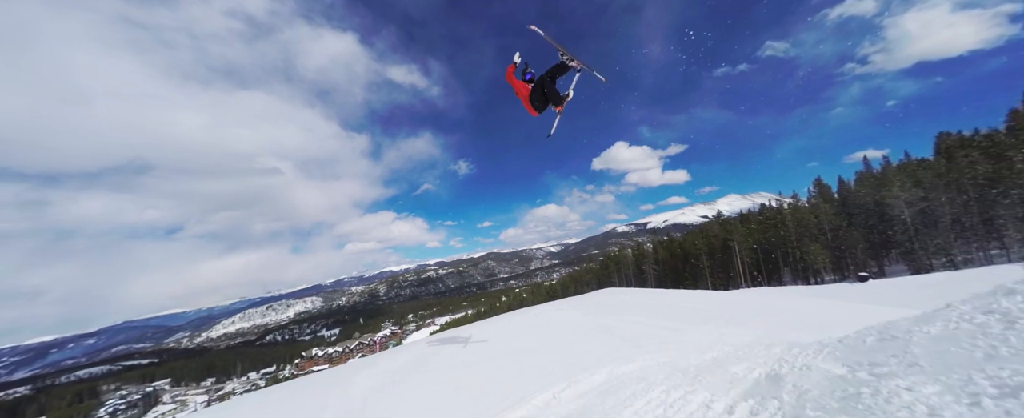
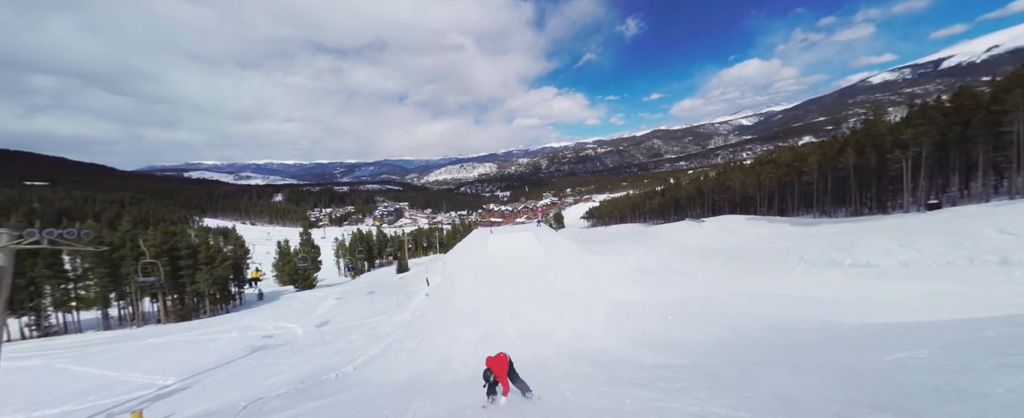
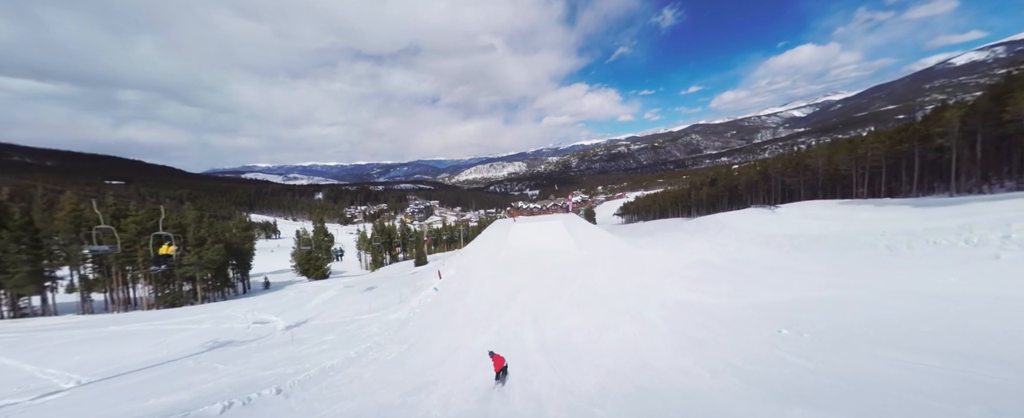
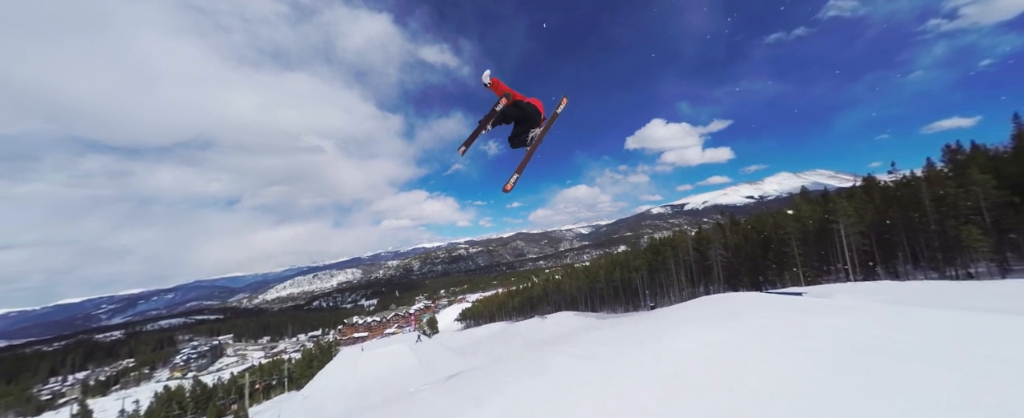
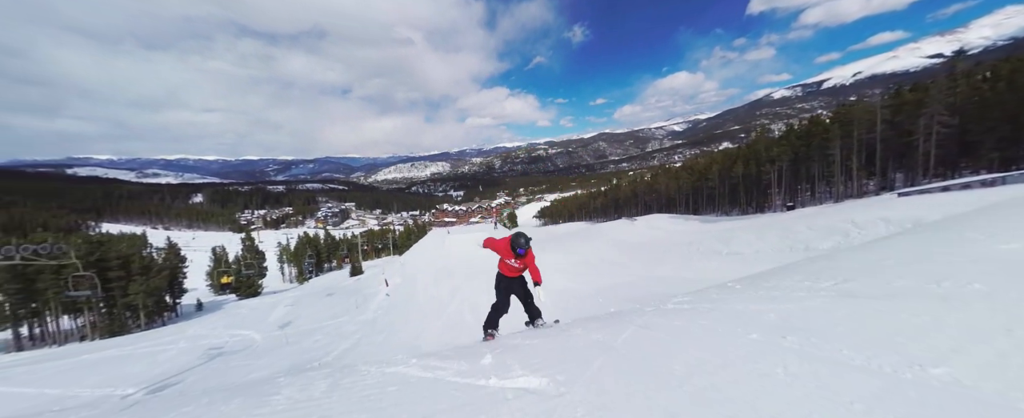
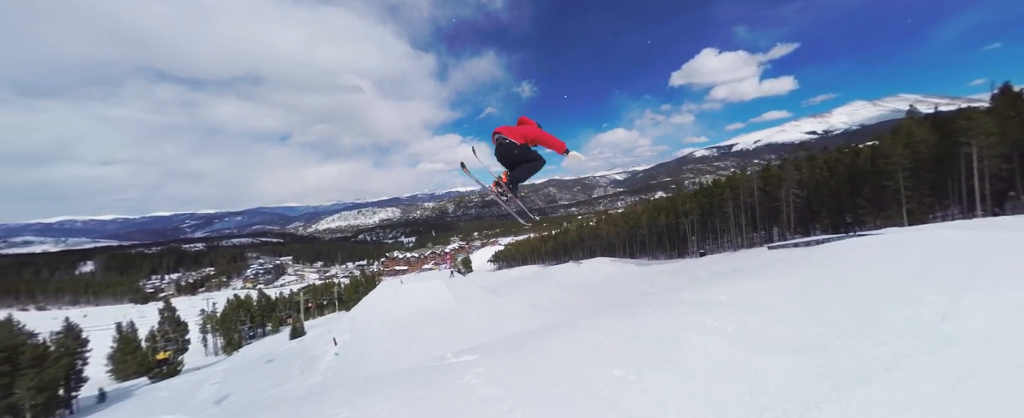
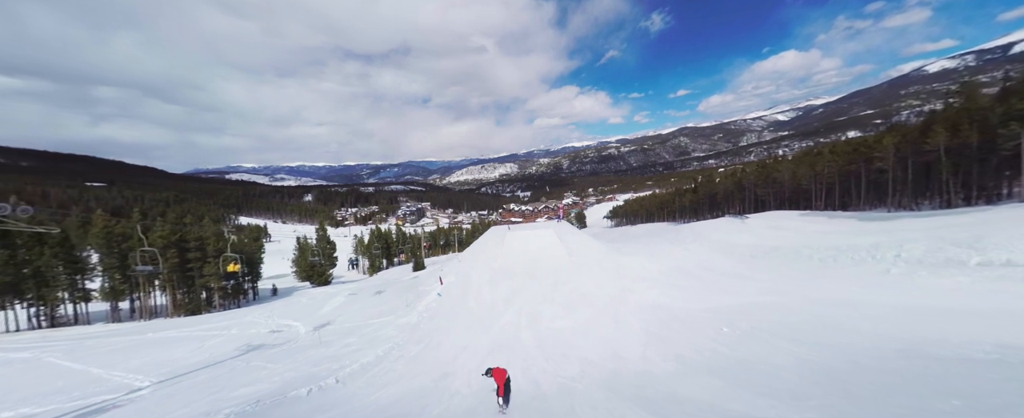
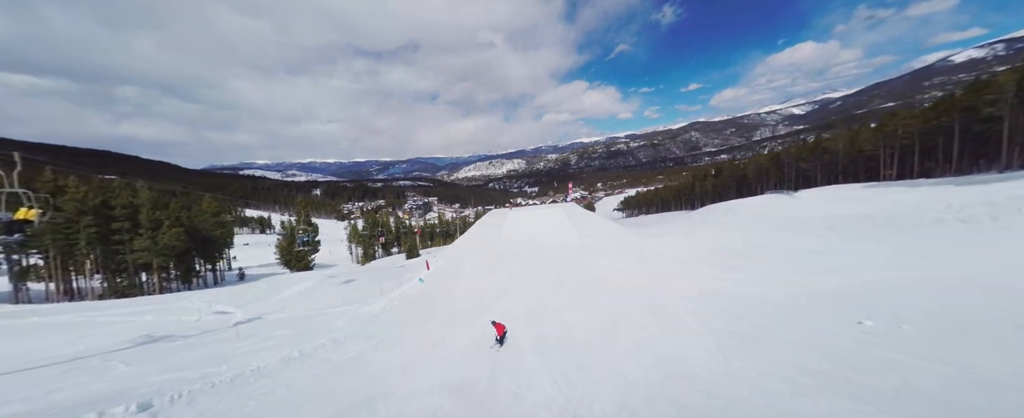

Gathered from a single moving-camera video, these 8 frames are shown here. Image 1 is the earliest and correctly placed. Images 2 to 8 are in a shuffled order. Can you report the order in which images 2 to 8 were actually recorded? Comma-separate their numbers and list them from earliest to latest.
4, 6, 5, 2, 7, 3, 8
